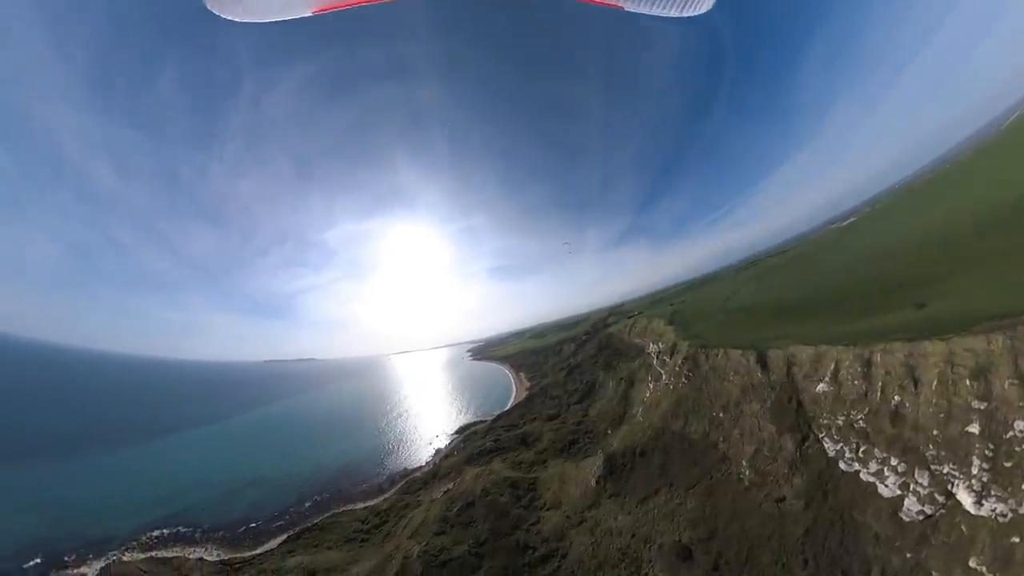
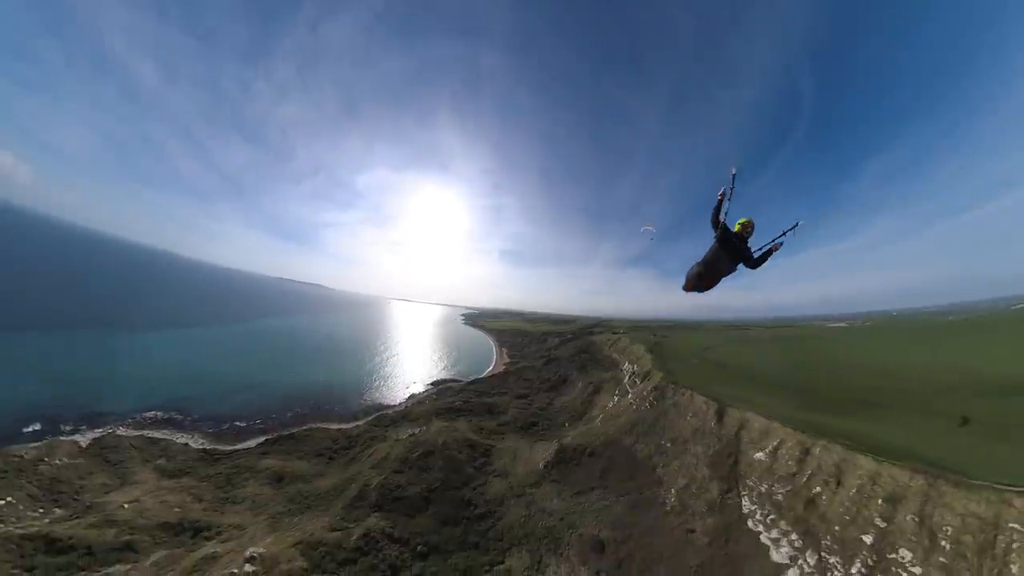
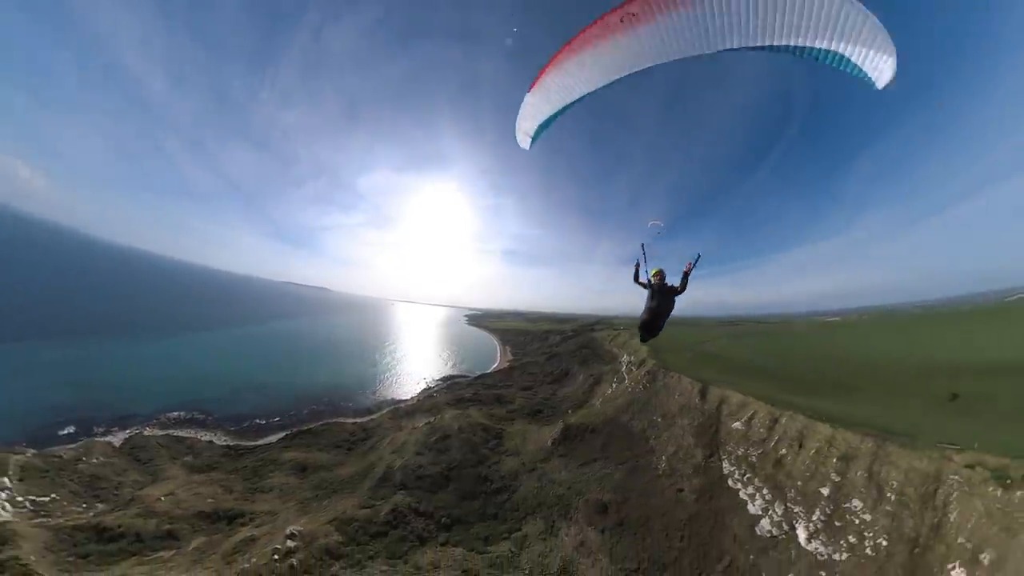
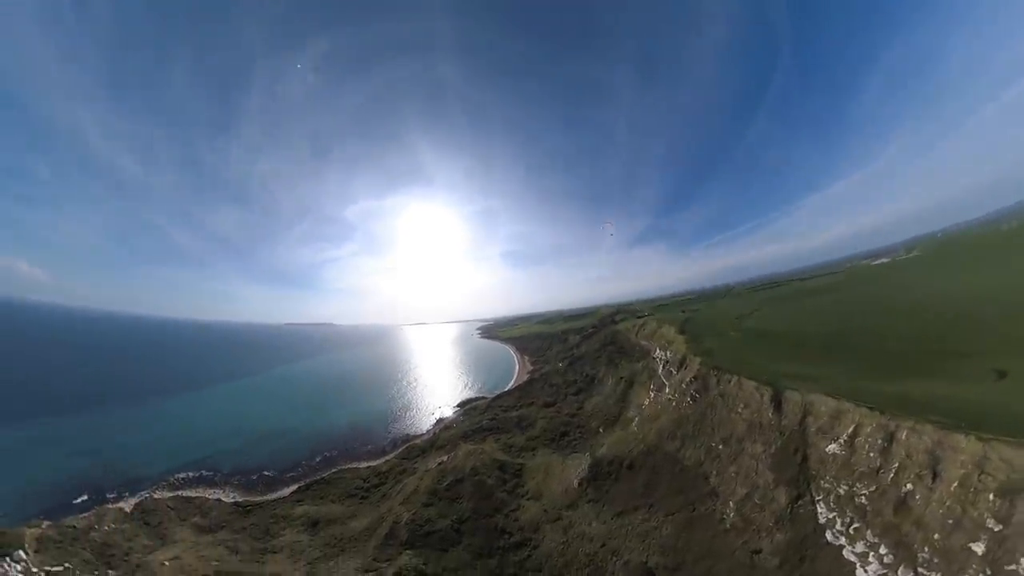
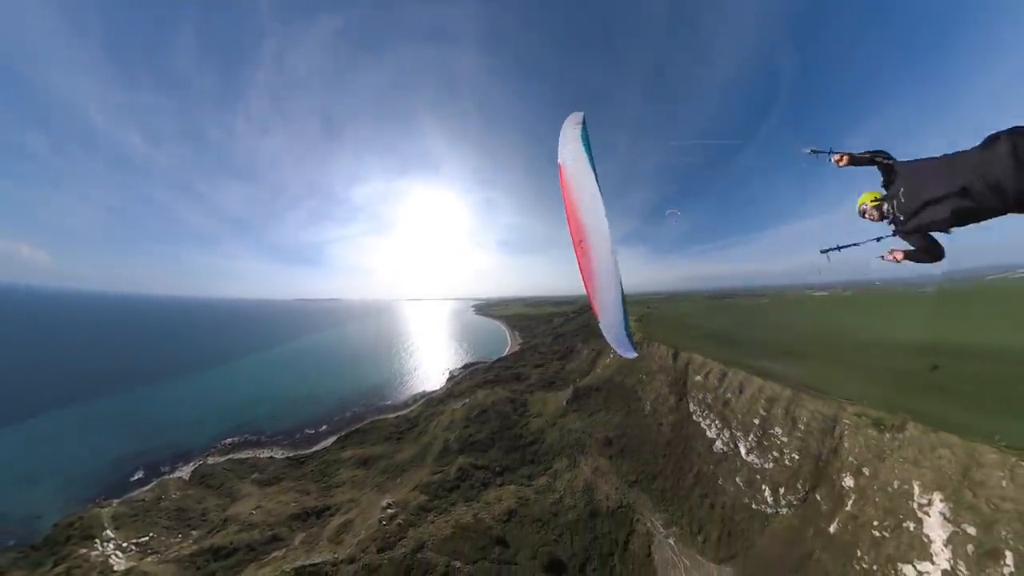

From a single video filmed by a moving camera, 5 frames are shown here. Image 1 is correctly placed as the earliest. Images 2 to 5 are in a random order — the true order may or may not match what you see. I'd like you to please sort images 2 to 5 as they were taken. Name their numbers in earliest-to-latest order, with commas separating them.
4, 2, 3, 5
